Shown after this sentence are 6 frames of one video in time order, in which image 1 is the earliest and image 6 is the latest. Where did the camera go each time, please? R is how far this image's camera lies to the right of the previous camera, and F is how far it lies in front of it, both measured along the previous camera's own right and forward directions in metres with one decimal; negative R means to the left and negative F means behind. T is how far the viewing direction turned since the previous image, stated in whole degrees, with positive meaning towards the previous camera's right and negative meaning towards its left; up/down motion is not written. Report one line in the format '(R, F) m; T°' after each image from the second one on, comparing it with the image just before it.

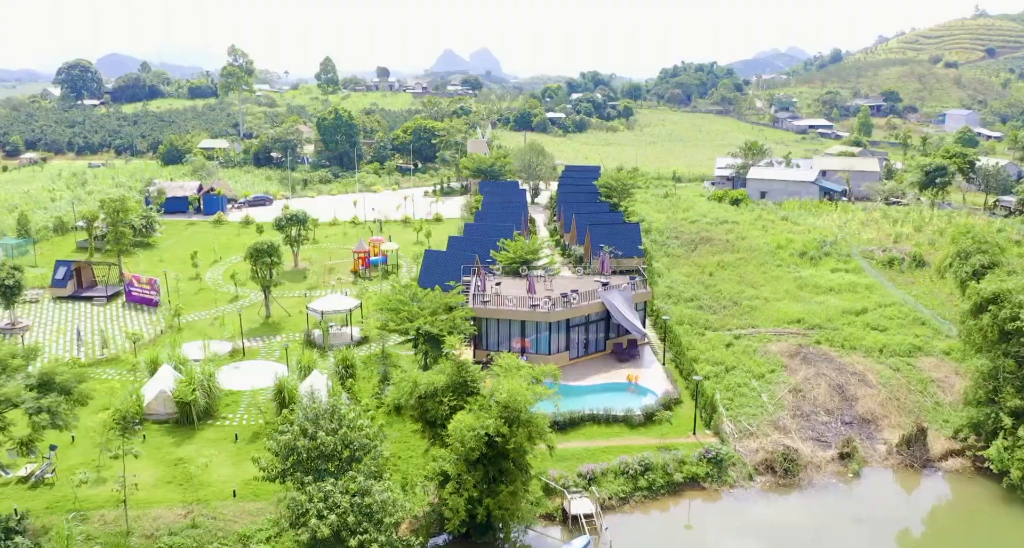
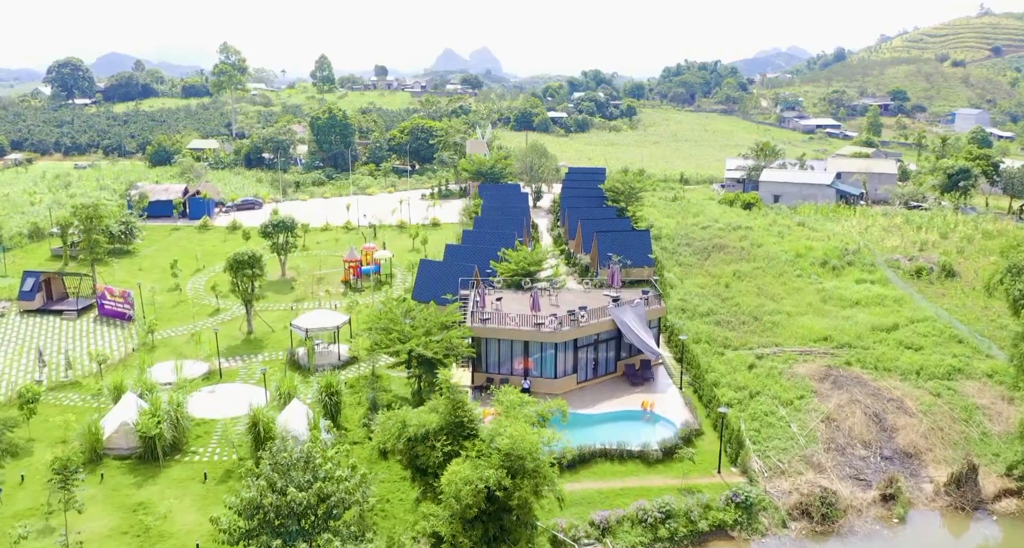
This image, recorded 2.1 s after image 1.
(-0.1, +2.8) m; 0°
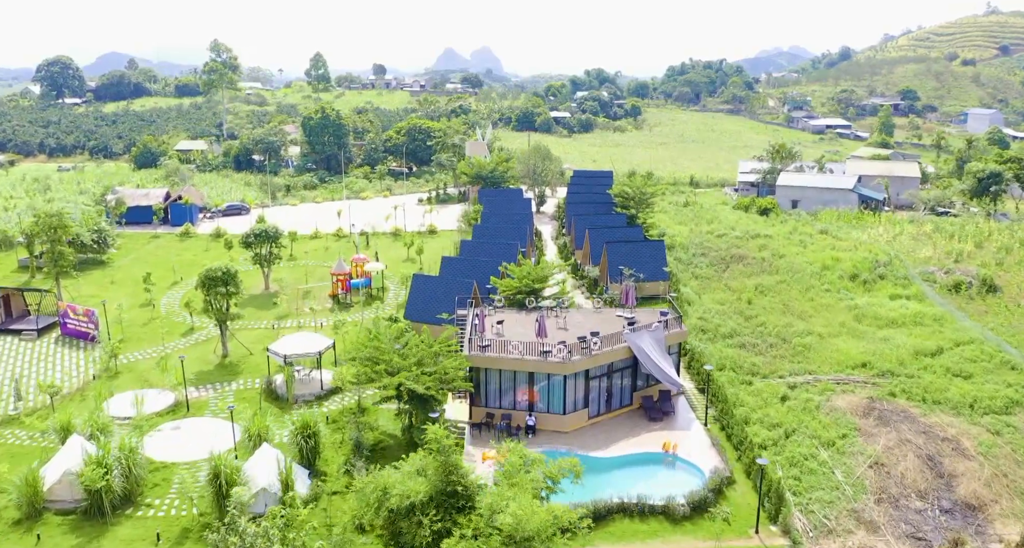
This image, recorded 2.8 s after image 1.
(-0.1, +3.3) m; 0°
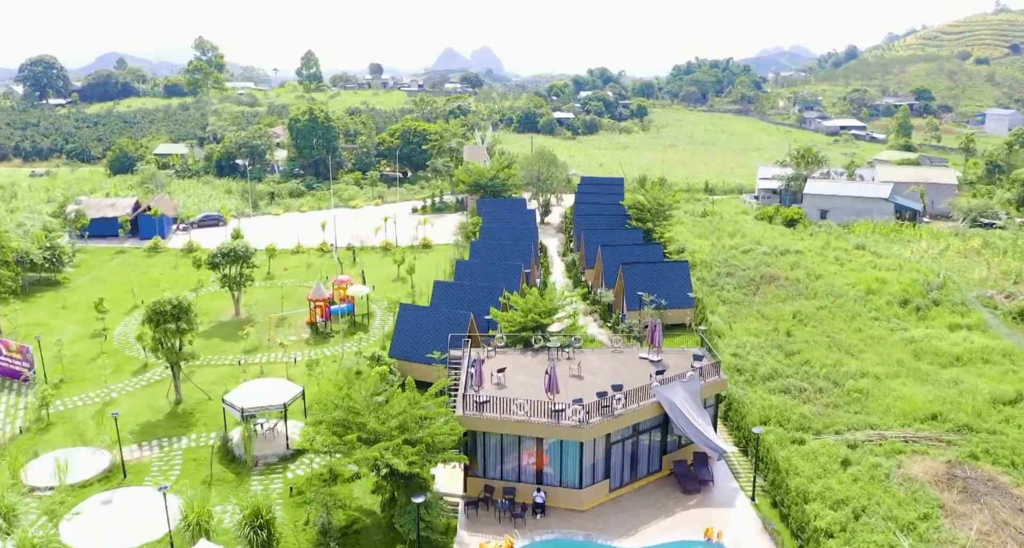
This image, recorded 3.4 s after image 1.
(-0.1, +4.6) m; 0°
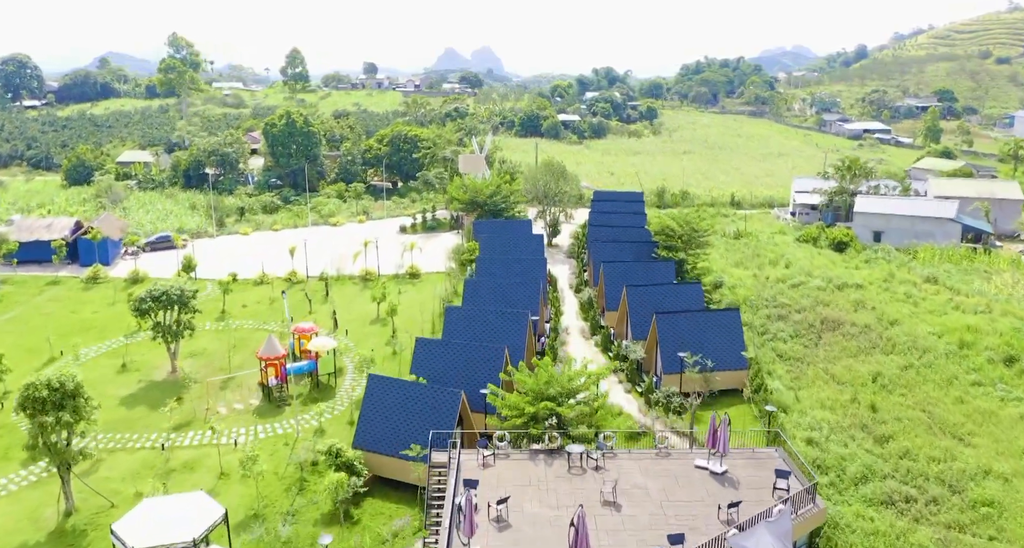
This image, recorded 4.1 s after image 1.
(-0.1, +6.8) m; 0°
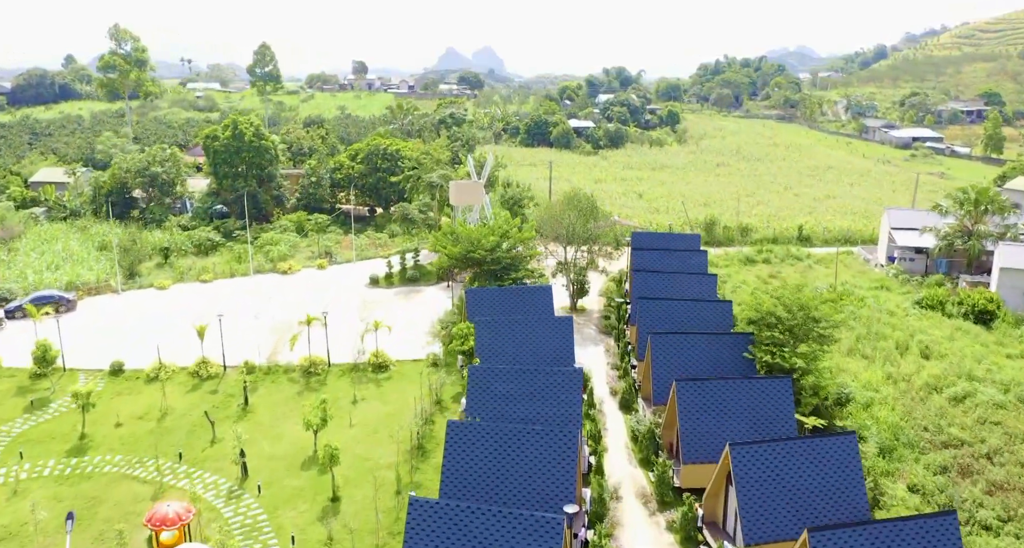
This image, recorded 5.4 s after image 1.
(-0.3, +11.8) m; 0°
